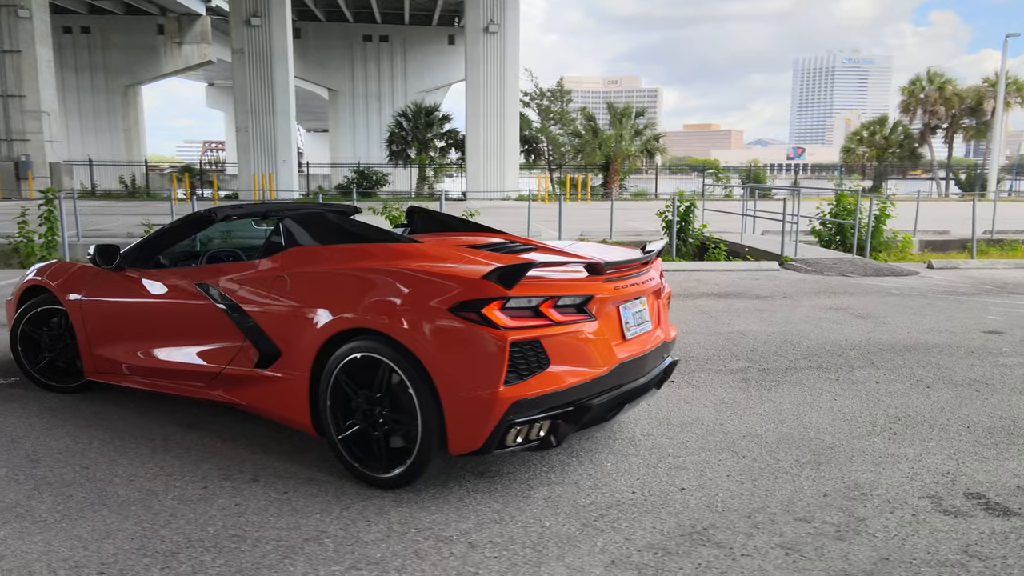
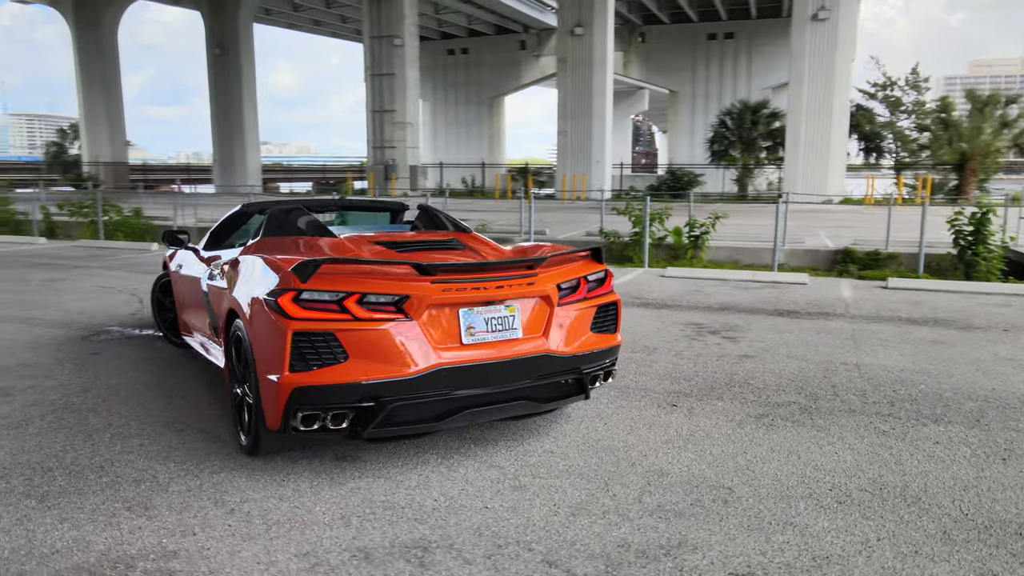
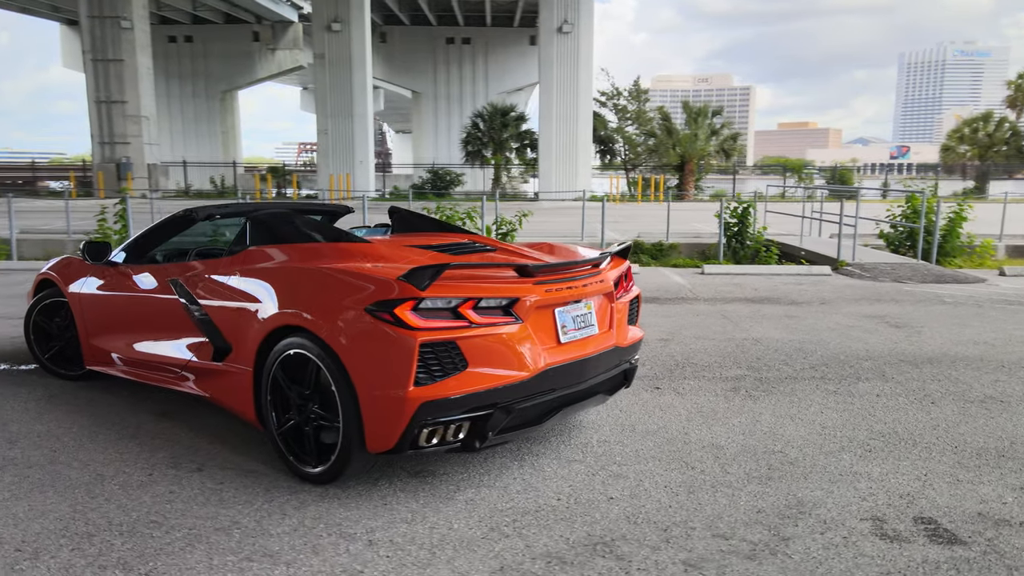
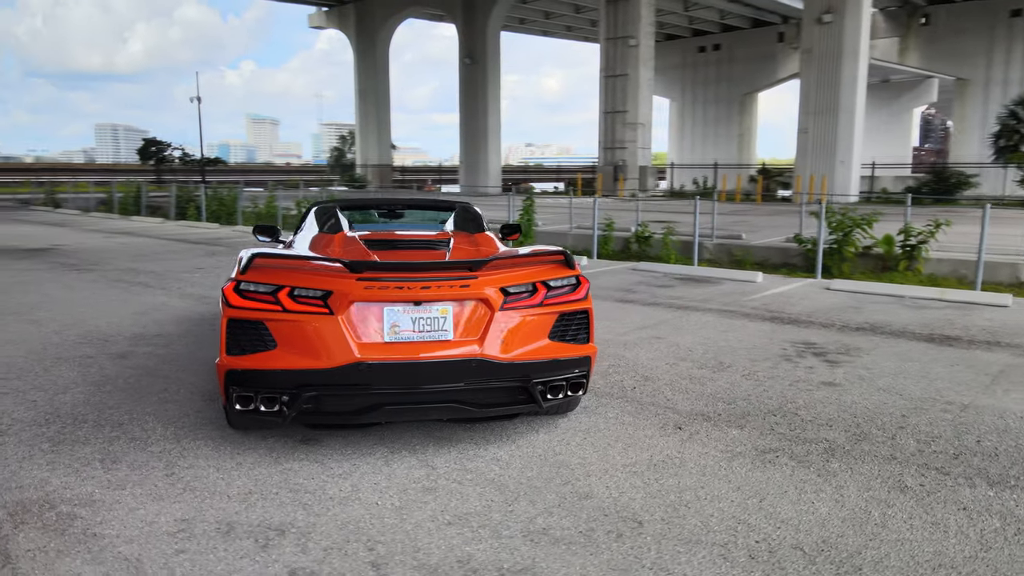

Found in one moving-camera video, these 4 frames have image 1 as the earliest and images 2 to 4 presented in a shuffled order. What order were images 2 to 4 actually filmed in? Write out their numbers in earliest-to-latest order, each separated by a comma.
3, 2, 4
